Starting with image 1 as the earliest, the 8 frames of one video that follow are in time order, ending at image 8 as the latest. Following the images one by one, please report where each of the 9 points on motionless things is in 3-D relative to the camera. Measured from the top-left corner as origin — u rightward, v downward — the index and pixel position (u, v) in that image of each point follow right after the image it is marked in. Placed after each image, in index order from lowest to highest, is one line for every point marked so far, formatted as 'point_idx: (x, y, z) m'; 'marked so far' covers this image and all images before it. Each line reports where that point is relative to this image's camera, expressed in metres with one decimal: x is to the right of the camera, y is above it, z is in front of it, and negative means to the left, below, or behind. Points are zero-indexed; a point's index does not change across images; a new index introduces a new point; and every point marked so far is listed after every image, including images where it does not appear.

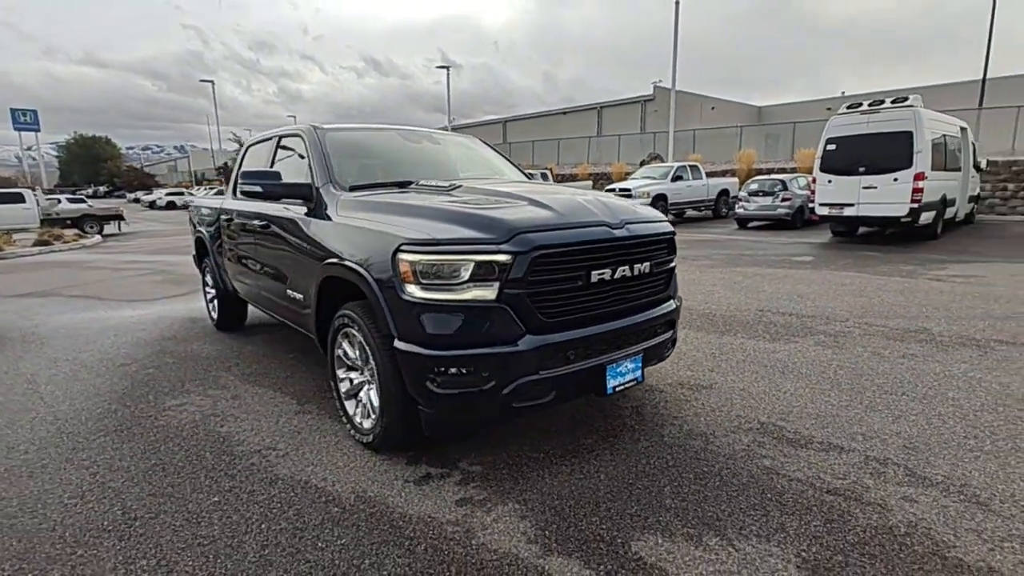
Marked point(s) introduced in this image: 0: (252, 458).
0: (-1.5, -1.0, +3.1) m
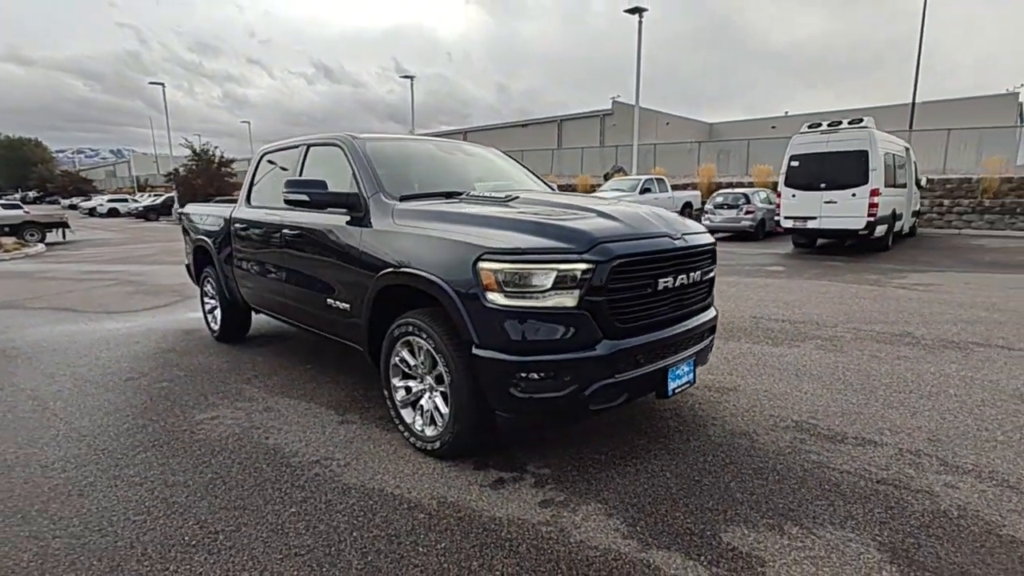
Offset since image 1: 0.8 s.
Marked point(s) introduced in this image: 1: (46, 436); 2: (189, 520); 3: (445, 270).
0: (-1.1, -1.0, +3.0) m
1: (-3.1, -1.0, +3.5) m
2: (-1.6, -1.1, +2.5) m
3: (-0.3, +0.1, +2.9) m
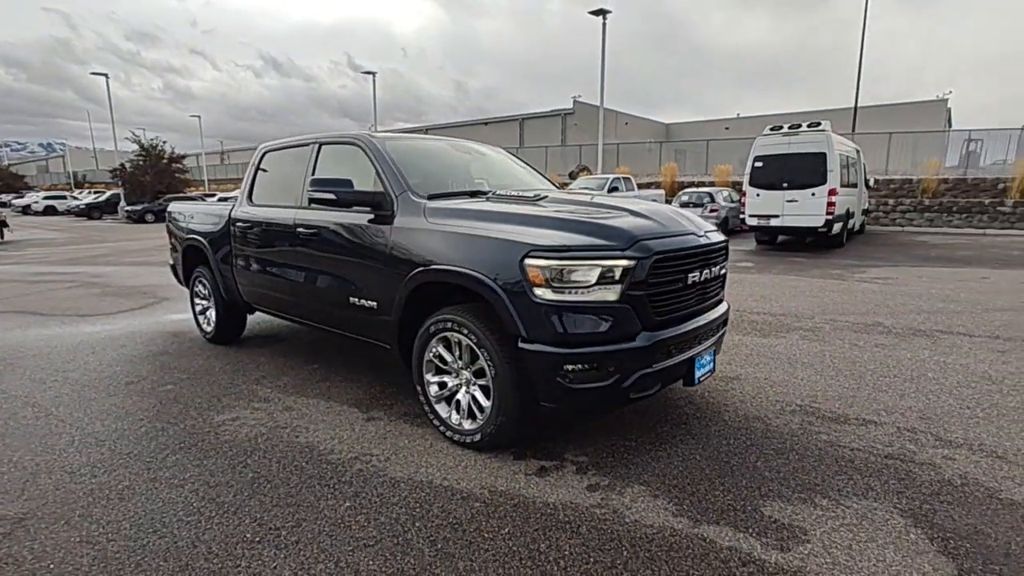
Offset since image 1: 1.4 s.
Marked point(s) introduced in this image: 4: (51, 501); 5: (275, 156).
0: (-0.9, -1.0, +3.1) m
1: (-2.9, -1.0, +3.4) m
2: (-1.3, -1.1, +2.6) m
3: (-0.1, +0.1, +3.0) m
4: (-2.4, -1.1, +2.7) m
5: (-2.2, +1.2, +4.9) m
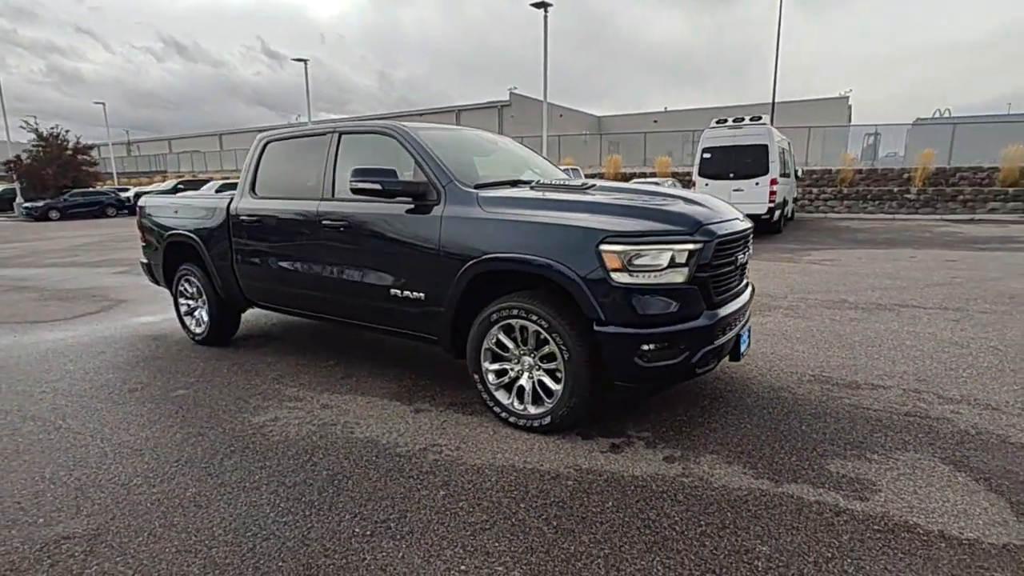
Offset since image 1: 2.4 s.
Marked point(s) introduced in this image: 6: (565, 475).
0: (-0.5, -1.0, +3.1) m
1: (-2.5, -1.0, +3.1) m
2: (-0.8, -1.1, +2.5) m
3: (+0.3, +0.2, +3.0) m
4: (-1.9, -1.1, +2.5) m
5: (-2.1, +1.3, +4.7) m
6: (+0.3, -1.0, +2.8) m
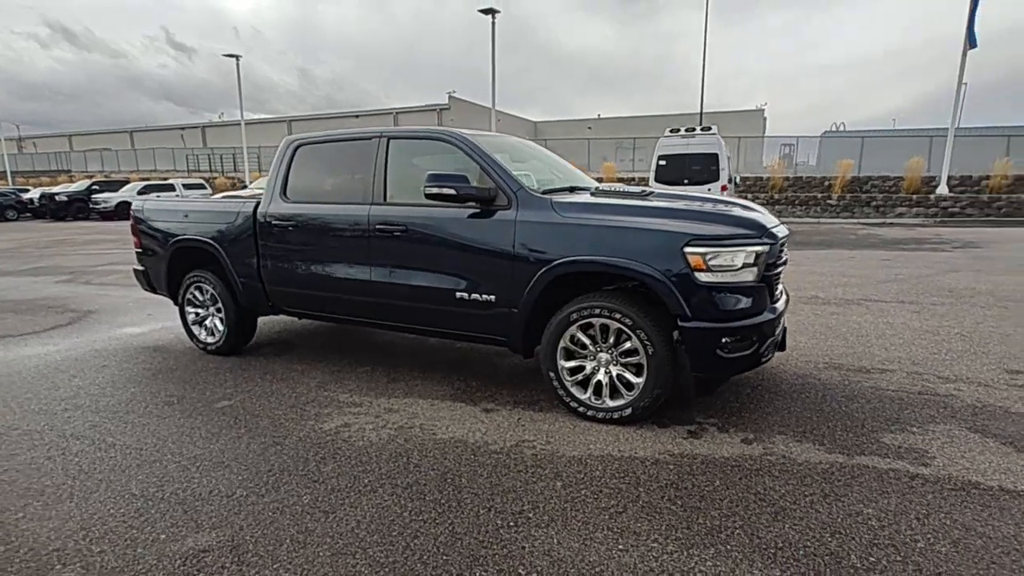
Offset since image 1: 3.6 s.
0: (+0.1, -1.0, +3.2) m
1: (-2.0, -1.0, +3.0) m
2: (-0.2, -1.1, +2.6) m
3: (+0.8, +0.2, +3.3) m
4: (-1.3, -1.1, +2.5) m
5: (-1.7, +1.2, +4.6) m
6: (+0.9, -1.0, +3.0) m
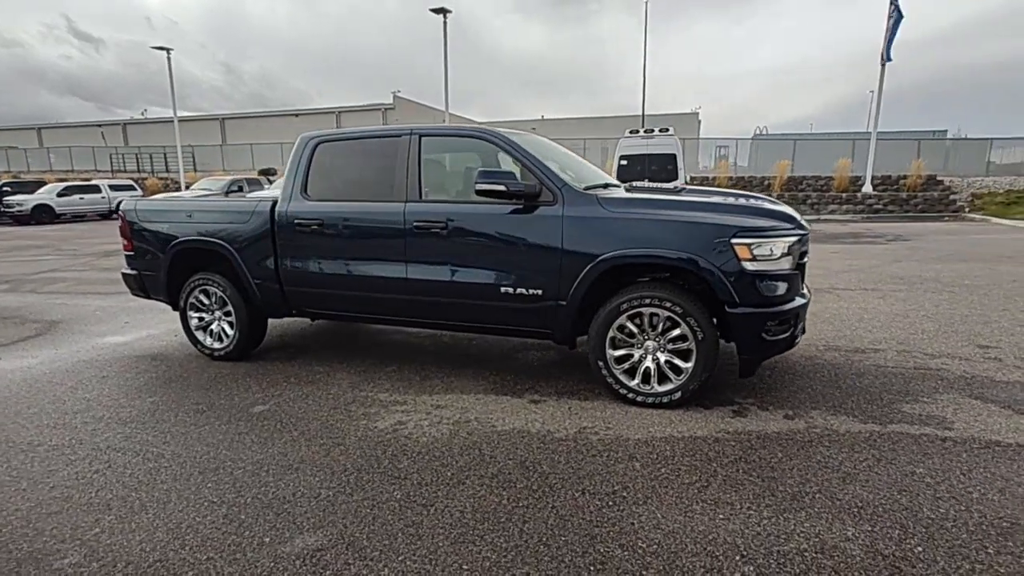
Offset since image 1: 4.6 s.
0: (+0.5, -0.9, +3.3) m
1: (-1.5, -1.0, +2.9) m
2: (+0.3, -1.0, +2.7) m
3: (+1.2, +0.3, +3.5) m
4: (-0.8, -1.1, +2.5) m
5: (-1.5, +1.2, +4.5) m
6: (+1.3, -0.9, +3.2) m
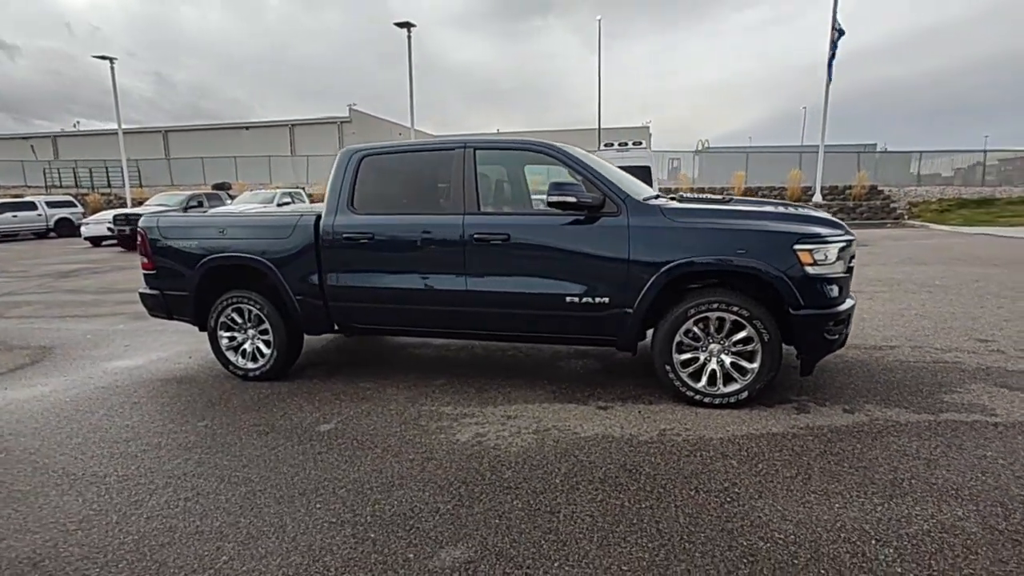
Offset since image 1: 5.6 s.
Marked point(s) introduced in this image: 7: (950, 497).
0: (+1.1, -1.0, +3.4) m
1: (-0.9, -1.1, +2.8) m
2: (+0.9, -1.1, +2.8) m
3: (+1.7, +0.2, +3.6) m
4: (-0.1, -1.2, +2.5) m
5: (-1.1, +1.1, +4.5) m
6: (+1.9, -0.9, +3.4) m
7: (+2.2, -1.1, +2.6) m
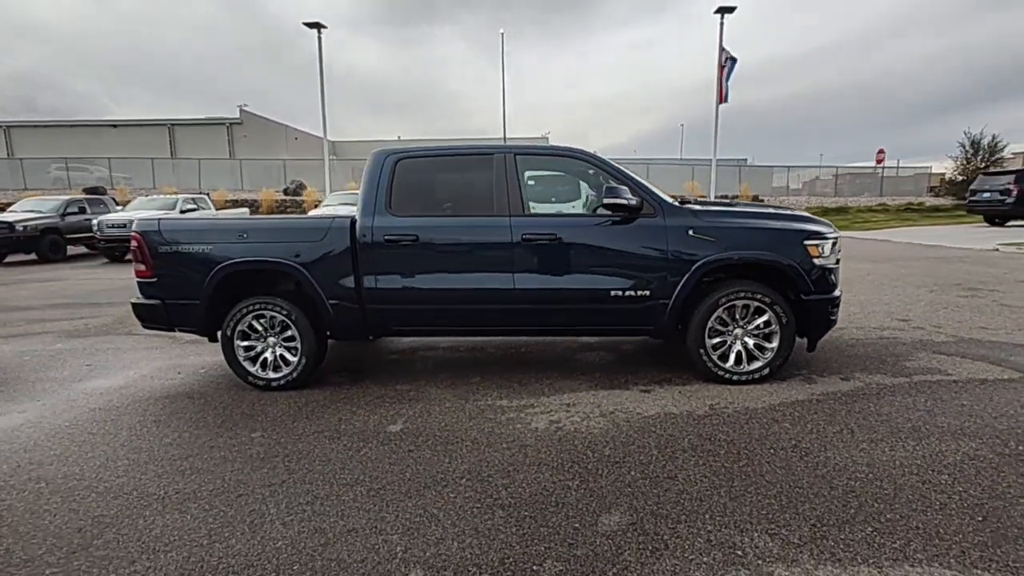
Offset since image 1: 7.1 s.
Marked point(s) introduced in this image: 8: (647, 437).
0: (+1.6, -0.9, +3.9) m
1: (-0.2, -1.1, +2.9) m
2: (+1.6, -1.0, +3.2) m
3: (+2.1, +0.3, +4.3) m
4: (+0.6, -1.1, +2.7) m
5: (-0.8, +1.1, +4.6) m
6: (+2.4, -0.8, +4.0) m
7: (+2.8, -0.9, +3.3) m
8: (+0.9, -1.0, +3.4) m
